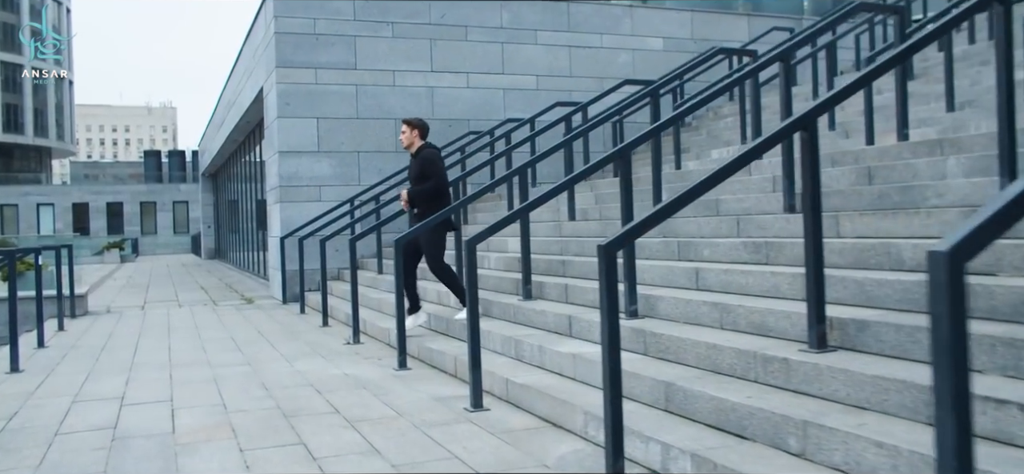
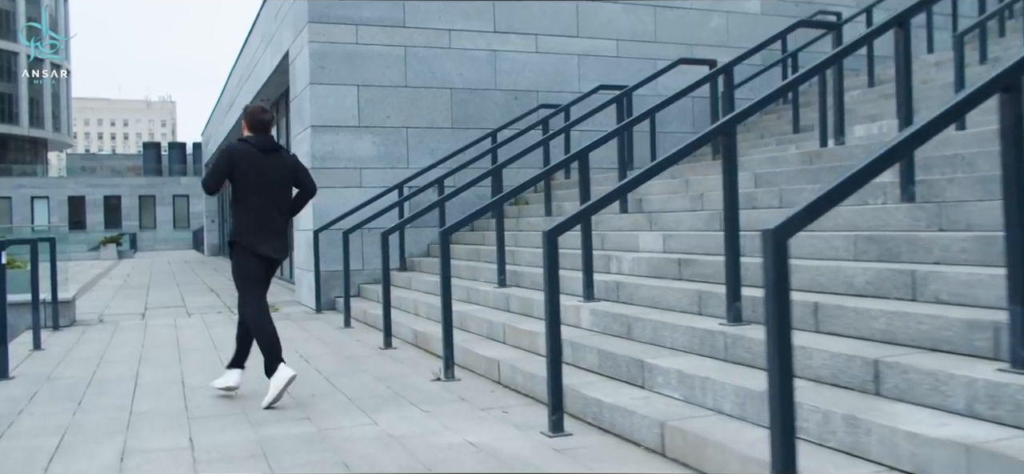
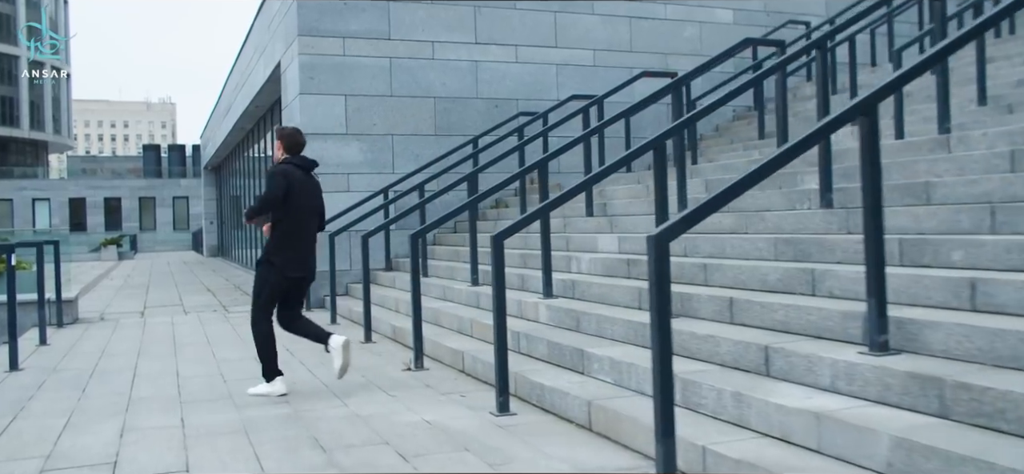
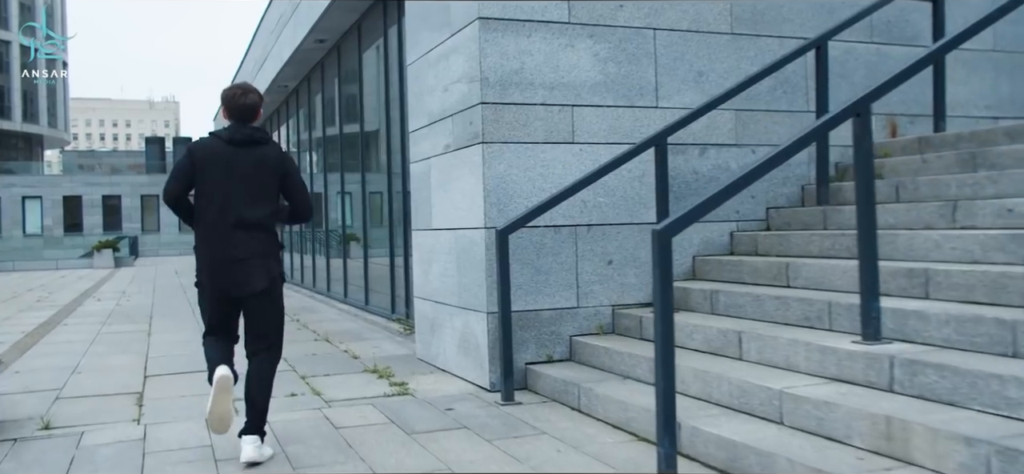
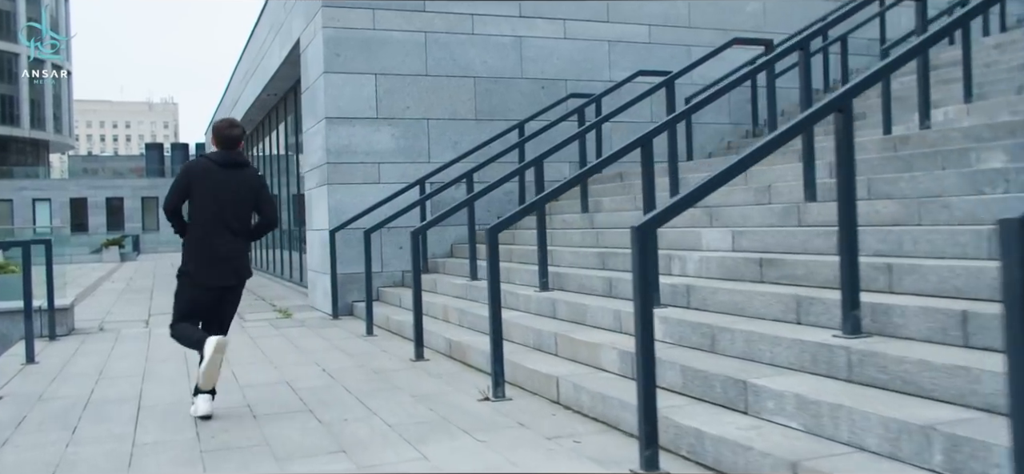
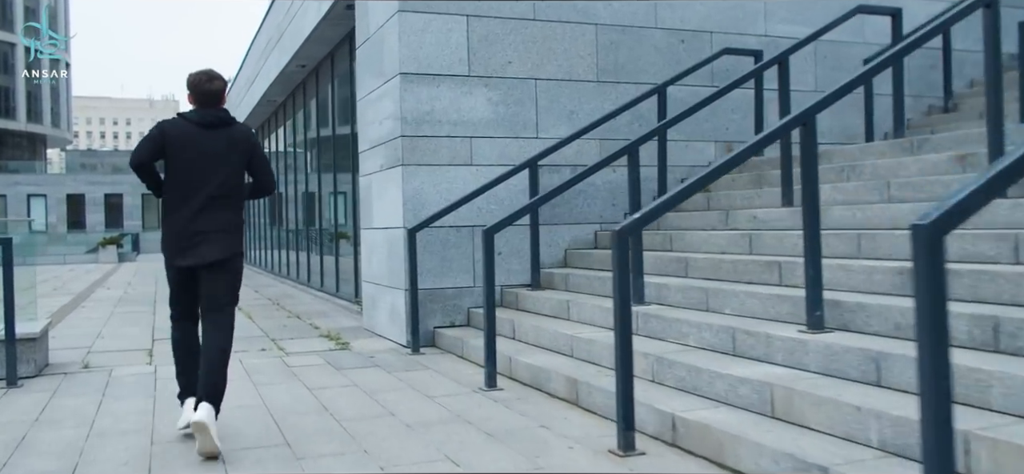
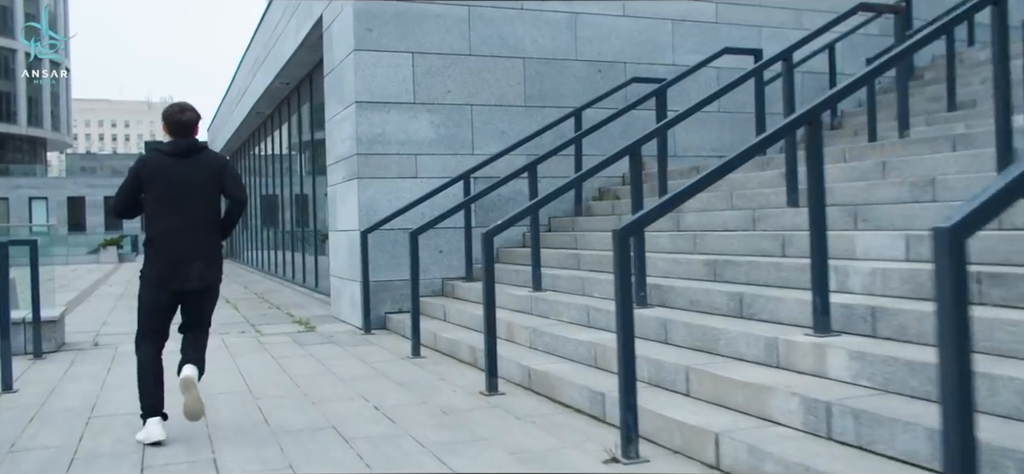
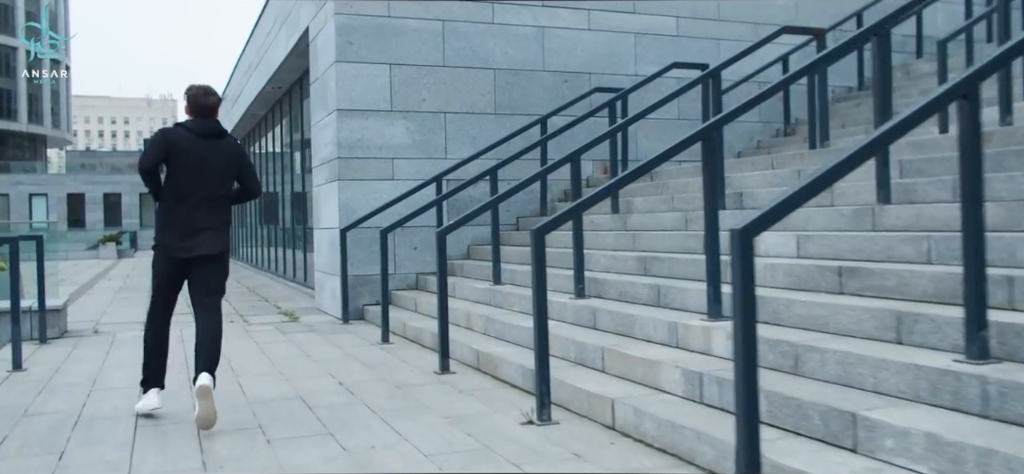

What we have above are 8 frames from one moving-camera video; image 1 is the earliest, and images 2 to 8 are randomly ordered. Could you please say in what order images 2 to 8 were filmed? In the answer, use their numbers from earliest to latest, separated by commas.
3, 2, 5, 8, 7, 6, 4
